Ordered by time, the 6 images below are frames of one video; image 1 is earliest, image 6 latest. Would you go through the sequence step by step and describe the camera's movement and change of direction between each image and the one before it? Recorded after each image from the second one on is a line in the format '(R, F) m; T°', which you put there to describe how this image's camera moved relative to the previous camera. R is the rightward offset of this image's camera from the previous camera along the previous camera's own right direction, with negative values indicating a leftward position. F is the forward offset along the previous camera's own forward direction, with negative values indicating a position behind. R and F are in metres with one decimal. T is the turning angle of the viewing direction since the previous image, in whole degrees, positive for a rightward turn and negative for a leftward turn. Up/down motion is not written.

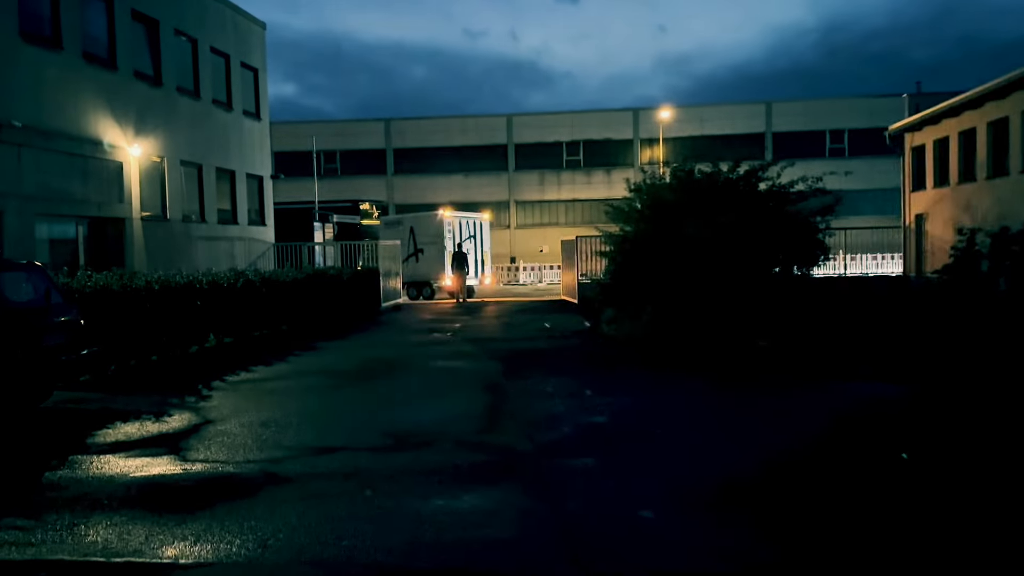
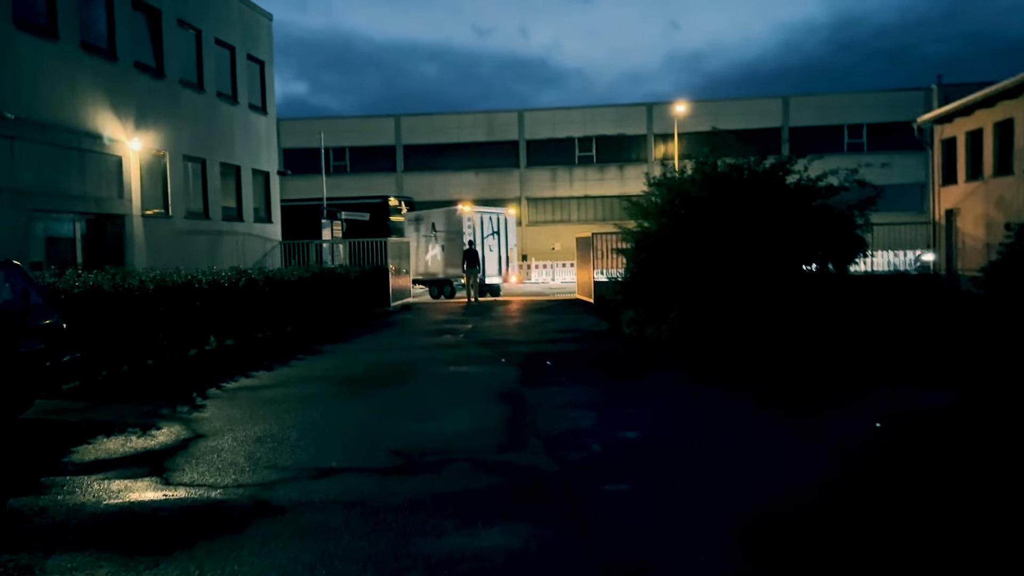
(-0.1, +0.7) m; -1°
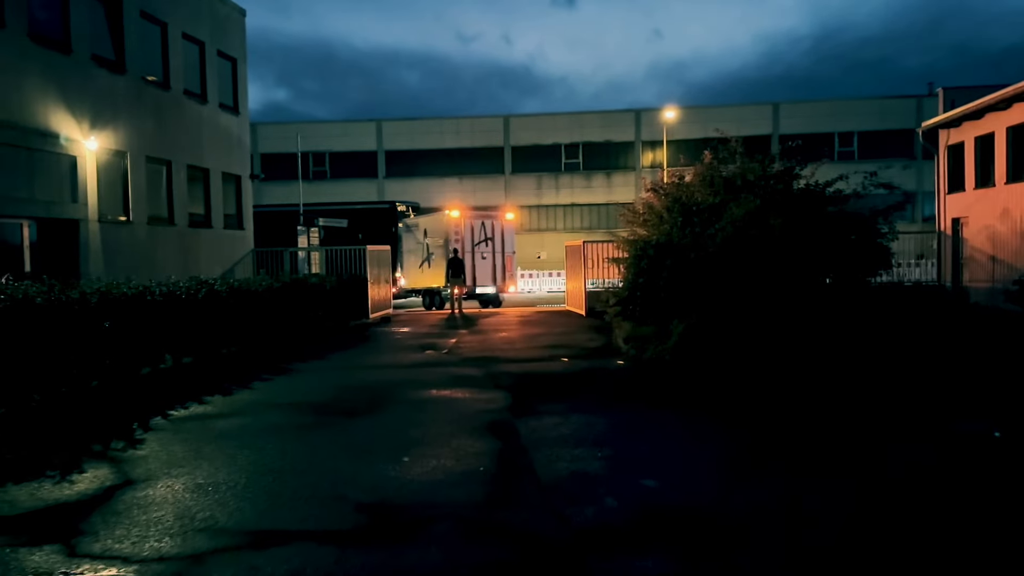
(-0.1, +1.2) m; +1°
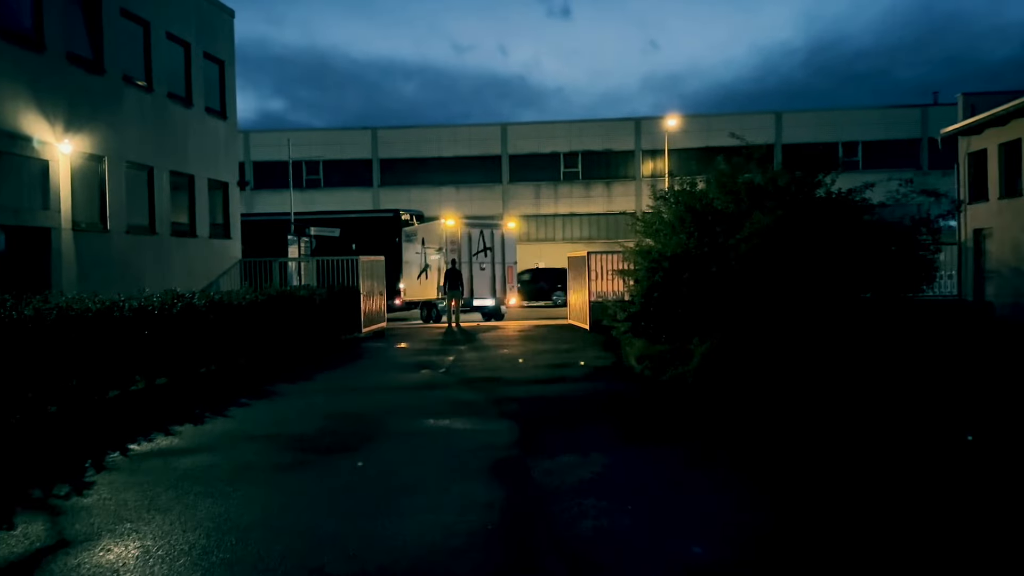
(-0.1, +1.0) m; 0°
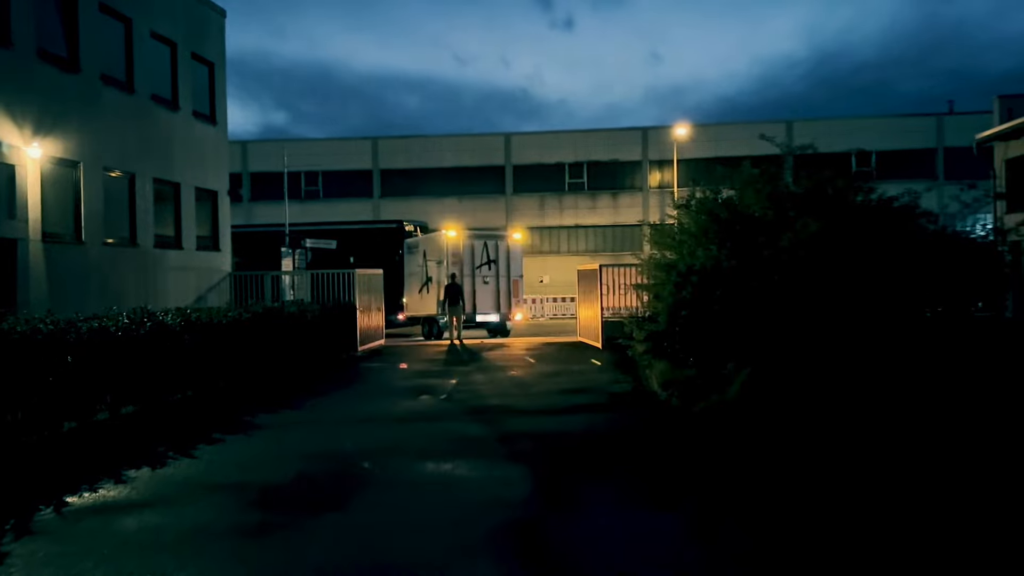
(-0.1, +1.2) m; 0°
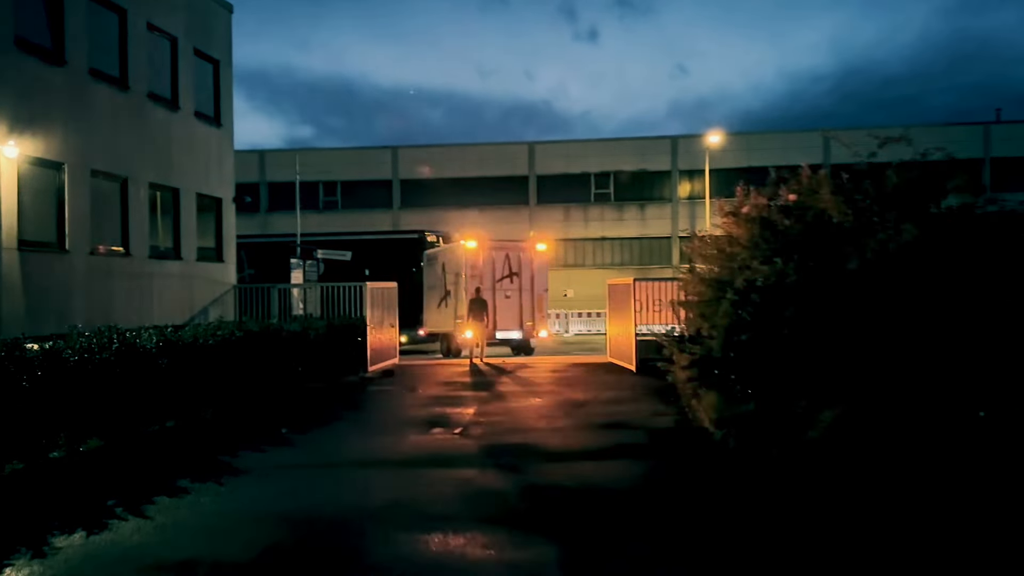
(-0.1, +1.5) m; -1°
